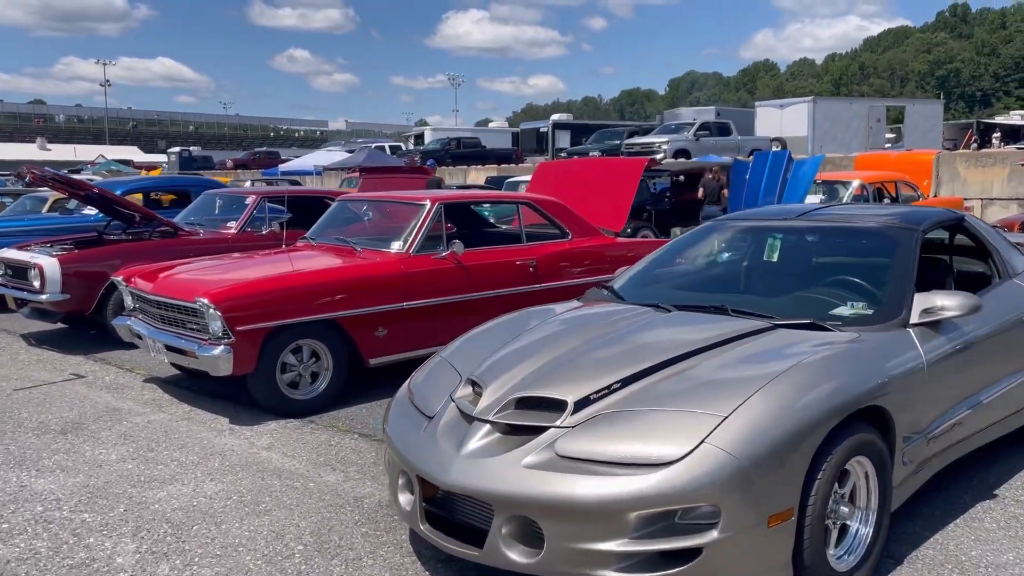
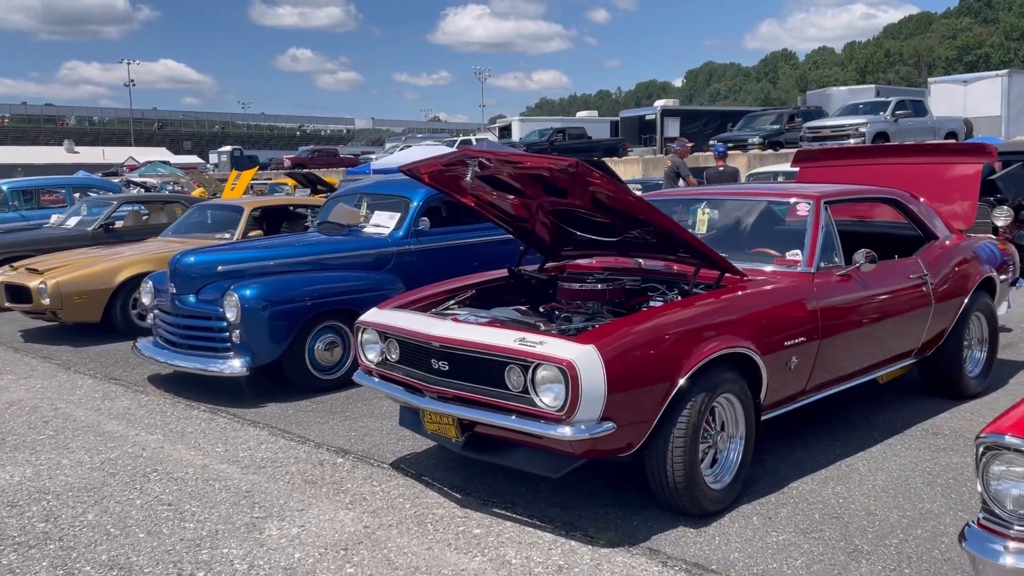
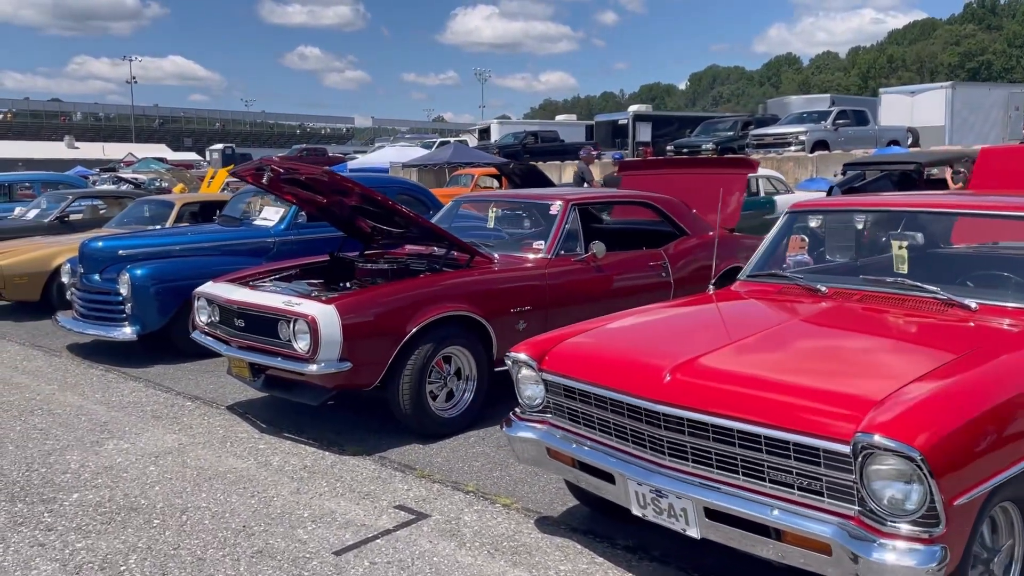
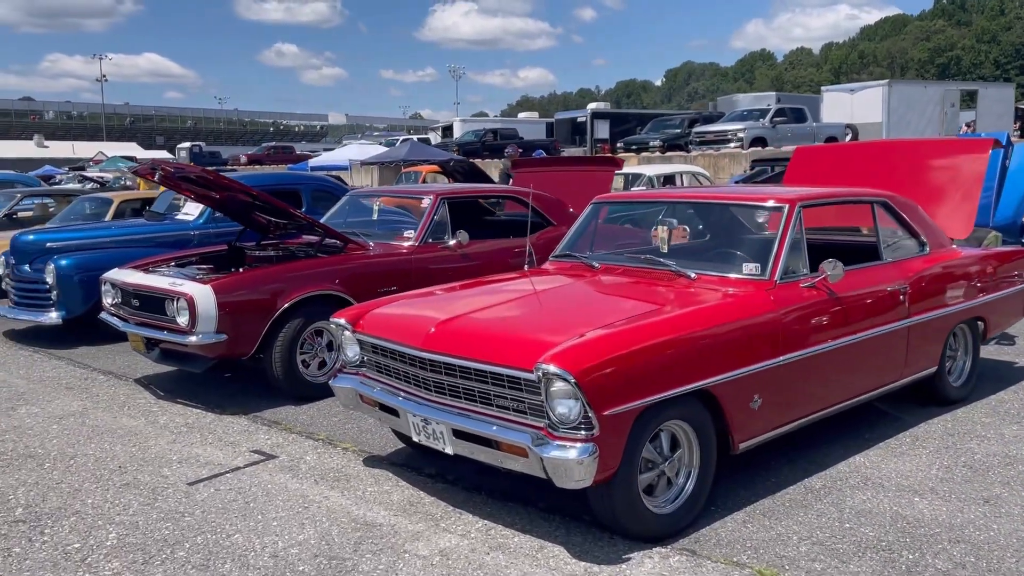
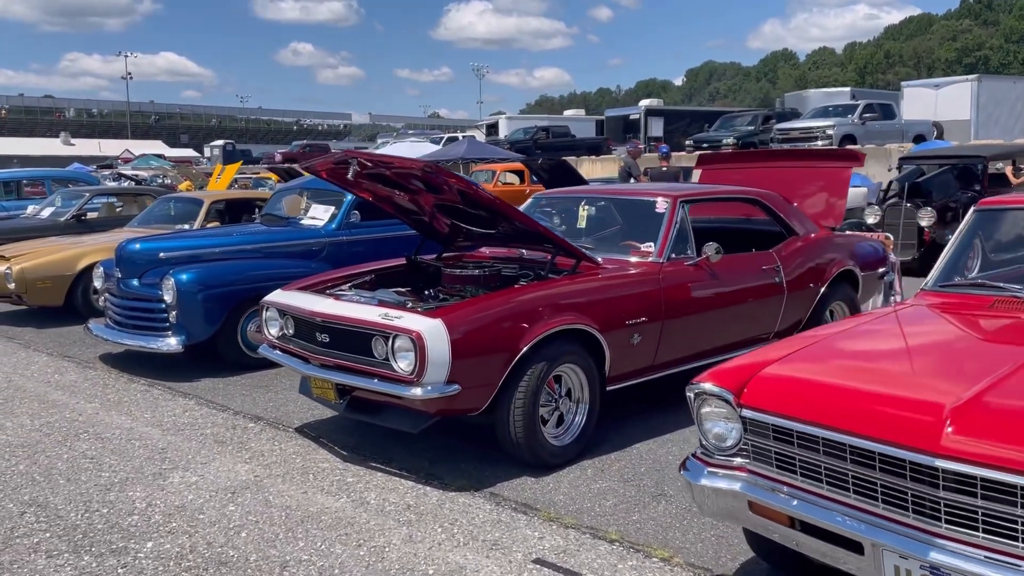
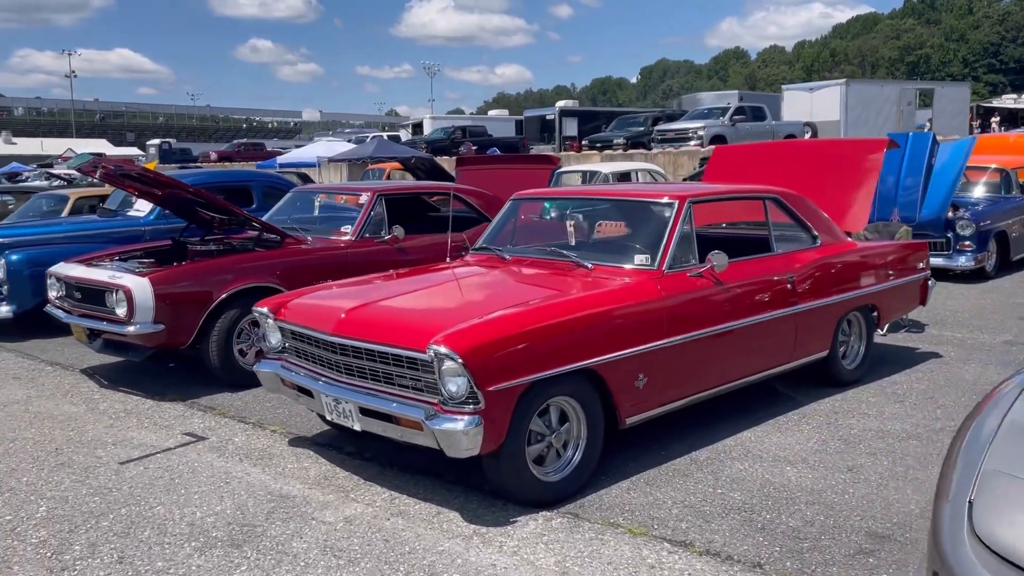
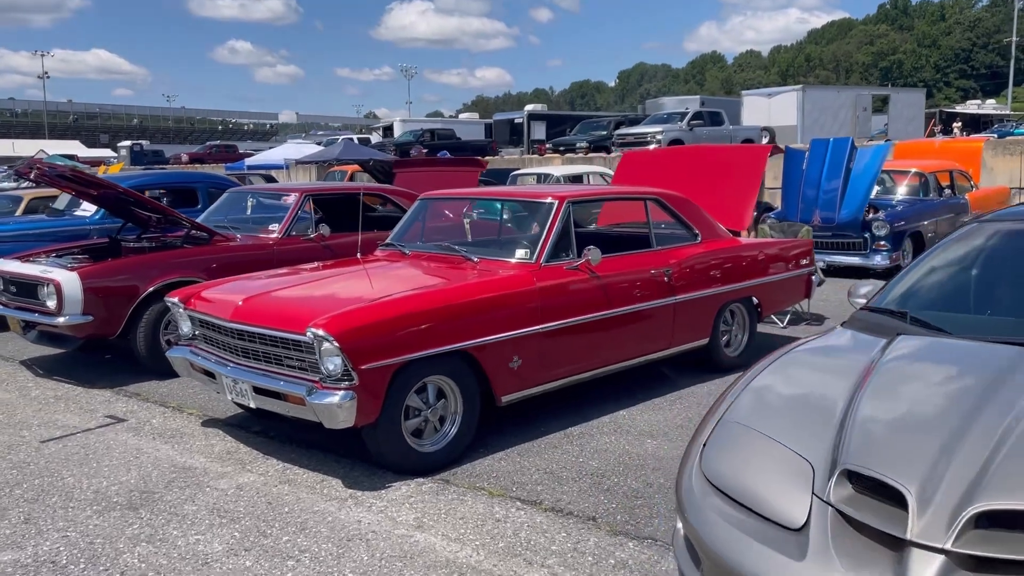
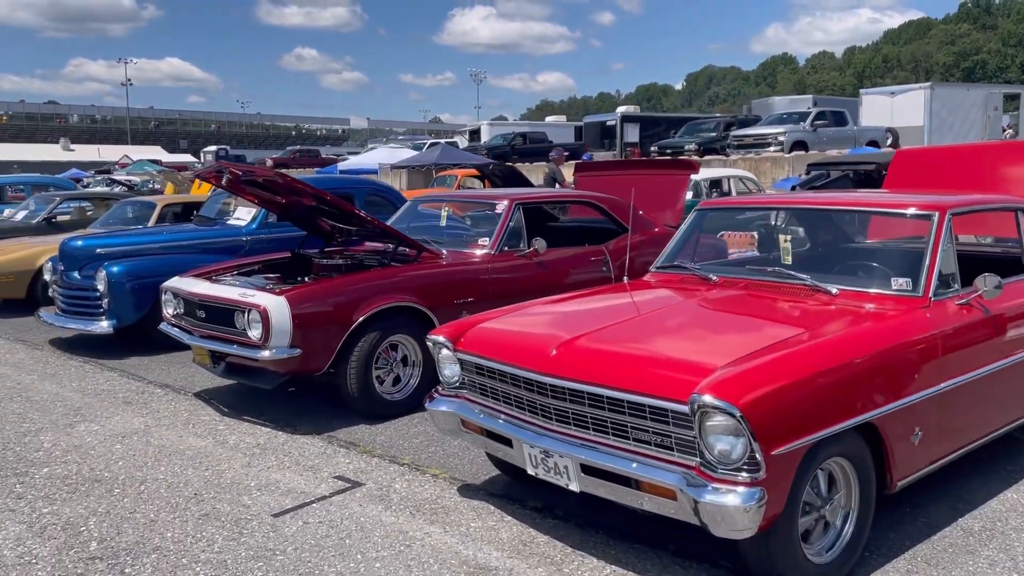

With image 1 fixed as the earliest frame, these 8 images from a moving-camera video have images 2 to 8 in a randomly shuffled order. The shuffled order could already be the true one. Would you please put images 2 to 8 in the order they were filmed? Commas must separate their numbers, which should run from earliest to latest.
7, 6, 4, 8, 3, 5, 2
